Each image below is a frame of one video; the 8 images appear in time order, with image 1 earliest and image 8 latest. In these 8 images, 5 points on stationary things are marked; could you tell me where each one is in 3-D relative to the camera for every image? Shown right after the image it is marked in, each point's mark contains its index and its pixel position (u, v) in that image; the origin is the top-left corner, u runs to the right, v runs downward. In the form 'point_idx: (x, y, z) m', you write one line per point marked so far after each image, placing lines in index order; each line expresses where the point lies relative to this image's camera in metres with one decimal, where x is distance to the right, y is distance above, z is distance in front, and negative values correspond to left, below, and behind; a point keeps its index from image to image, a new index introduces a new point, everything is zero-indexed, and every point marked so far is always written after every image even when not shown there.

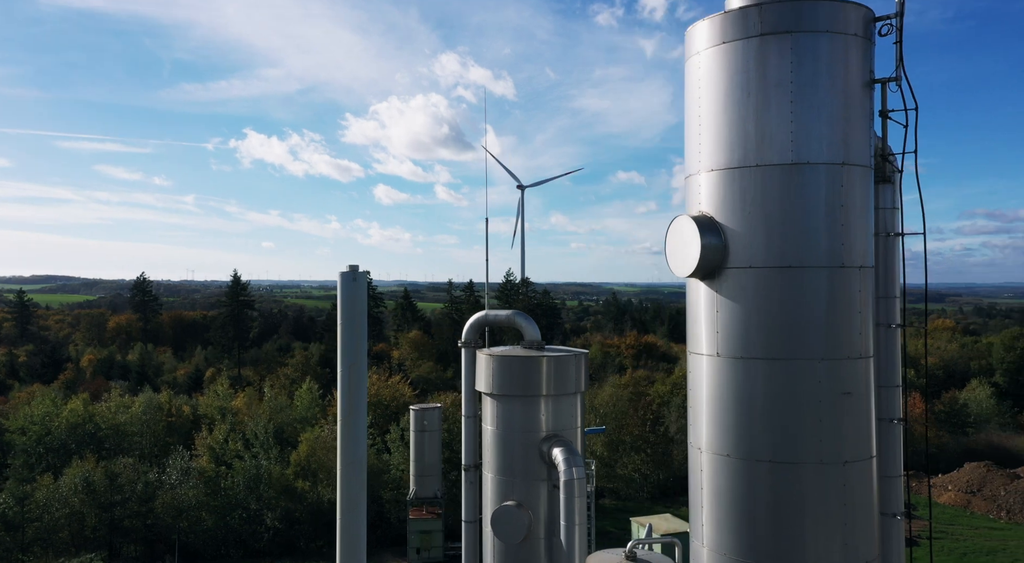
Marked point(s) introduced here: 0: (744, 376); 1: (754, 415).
0: (+1.6, -0.6, +4.7) m
1: (+1.6, -0.9, +4.7) m
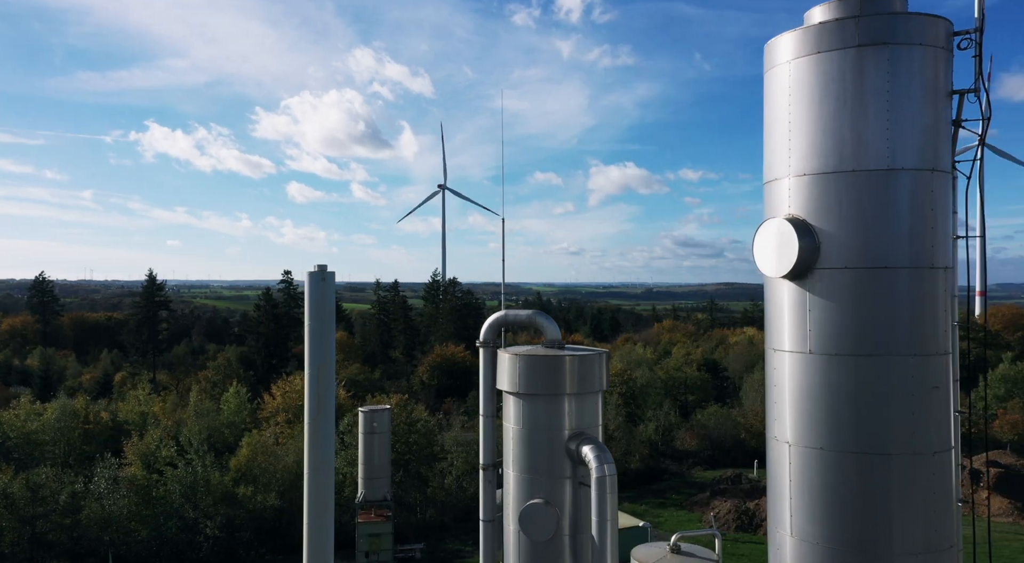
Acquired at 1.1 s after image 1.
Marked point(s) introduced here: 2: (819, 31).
0: (+2.2, -0.6, +5.0) m
1: (+2.3, -0.8, +4.9) m
2: (+2.2, +1.8, +5.1) m
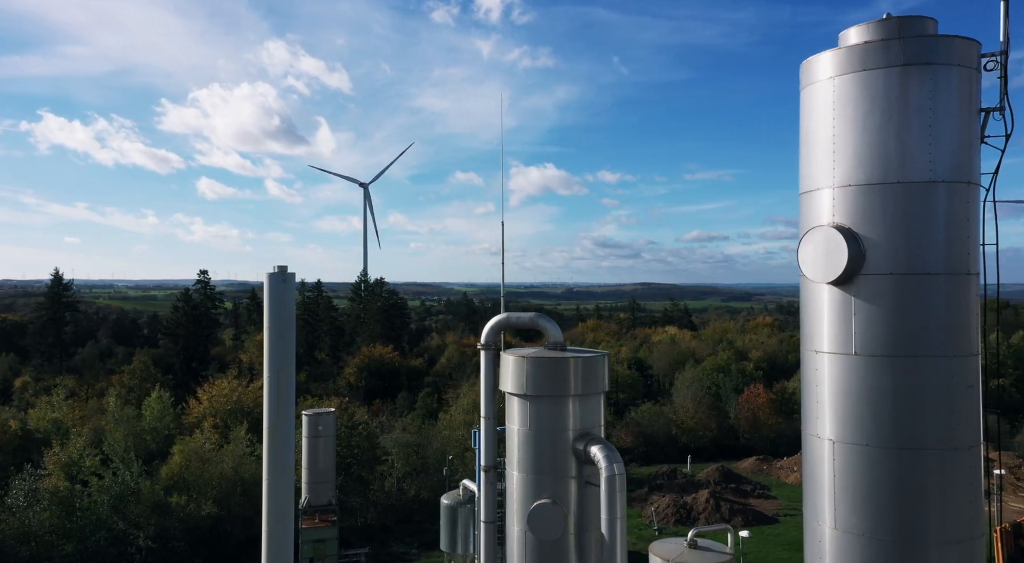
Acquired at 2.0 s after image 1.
0: (+2.7, -0.7, +5.3) m
1: (+2.8, -0.9, +5.2) m
2: (+2.7, +1.7, +5.4) m
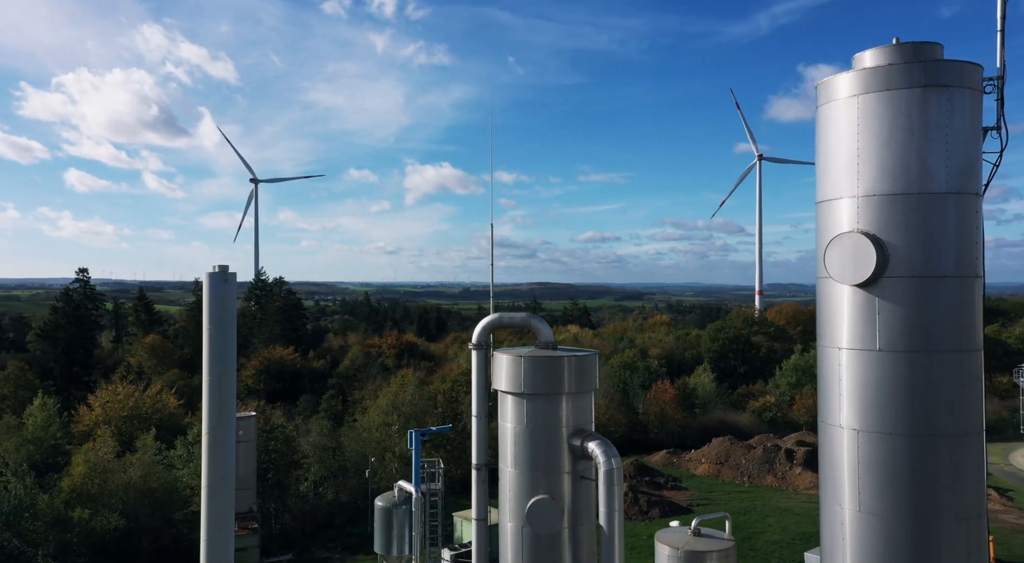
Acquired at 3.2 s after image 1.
0: (+3.1, -0.7, +5.7) m
1: (+3.2, -0.9, +5.7) m
2: (+3.0, +1.7, +5.9) m
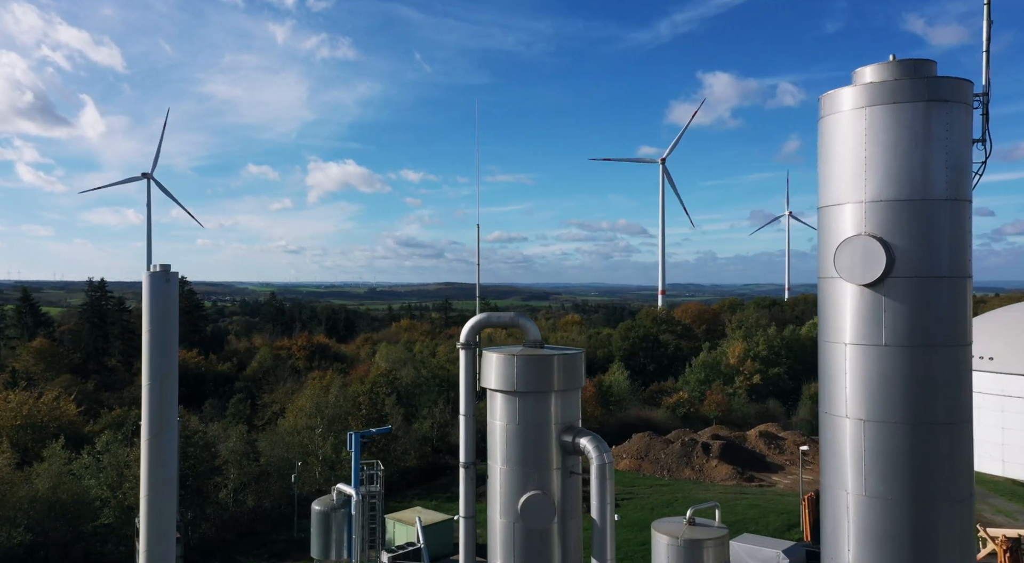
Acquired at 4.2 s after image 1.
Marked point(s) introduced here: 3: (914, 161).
0: (+3.3, -0.7, +6.2) m
1: (+3.4, -0.9, +6.1) m
2: (+3.3, +1.7, +6.3) m
3: (+3.5, +1.0, +6.1) m
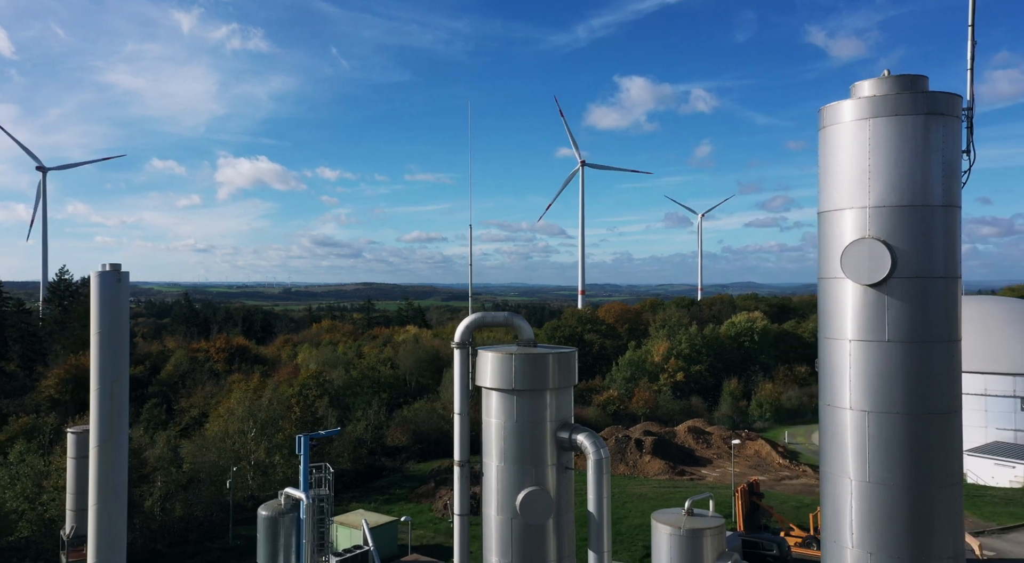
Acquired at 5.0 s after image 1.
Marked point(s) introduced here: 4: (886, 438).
0: (+3.6, -0.7, +6.7) m
1: (+3.7, -0.9, +6.6) m
2: (+3.5, +1.7, +6.7) m
3: (+3.7, +1.0, +6.6) m
4: (+3.5, -1.5, +6.7) m
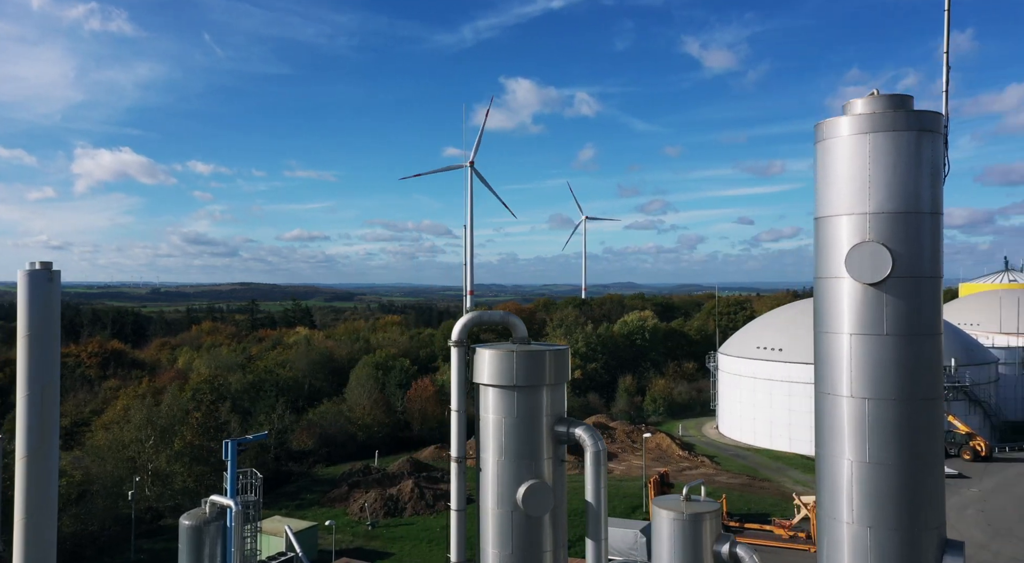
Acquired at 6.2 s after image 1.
0: (+3.9, -0.7, +7.4) m
1: (+4.0, -0.9, +7.4) m
2: (+3.9, +1.7, +7.5) m
3: (+4.1, +1.0, +7.3) m
4: (+3.9, -1.5, +7.4) m
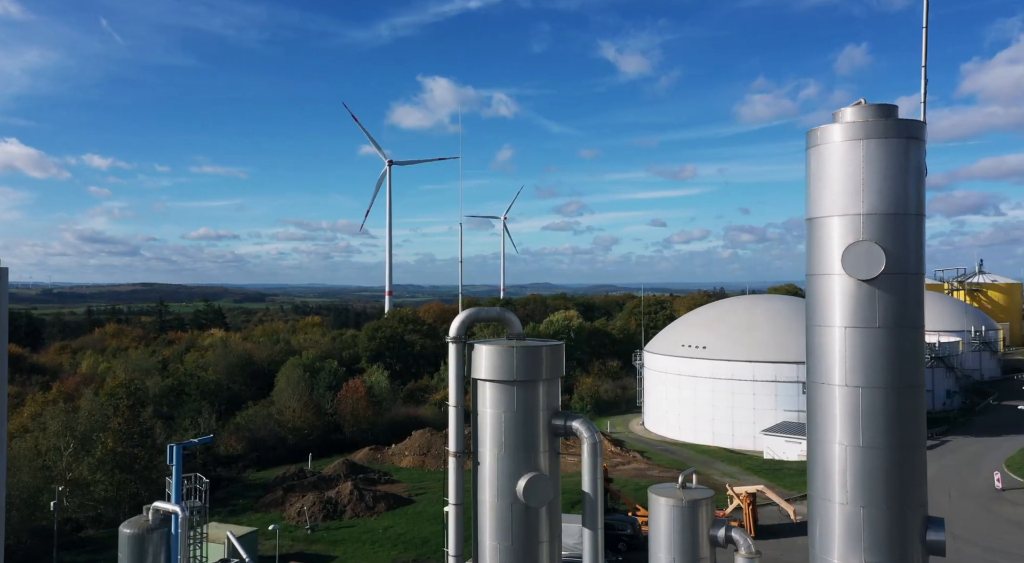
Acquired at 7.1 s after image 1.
0: (+4.1, -0.6, +8.0) m
1: (+4.2, -0.8, +8.0) m
2: (+4.0, +1.8, +8.1) m
3: (+4.3, +1.1, +7.9) m
4: (+4.1, -1.4, +8.0) m
